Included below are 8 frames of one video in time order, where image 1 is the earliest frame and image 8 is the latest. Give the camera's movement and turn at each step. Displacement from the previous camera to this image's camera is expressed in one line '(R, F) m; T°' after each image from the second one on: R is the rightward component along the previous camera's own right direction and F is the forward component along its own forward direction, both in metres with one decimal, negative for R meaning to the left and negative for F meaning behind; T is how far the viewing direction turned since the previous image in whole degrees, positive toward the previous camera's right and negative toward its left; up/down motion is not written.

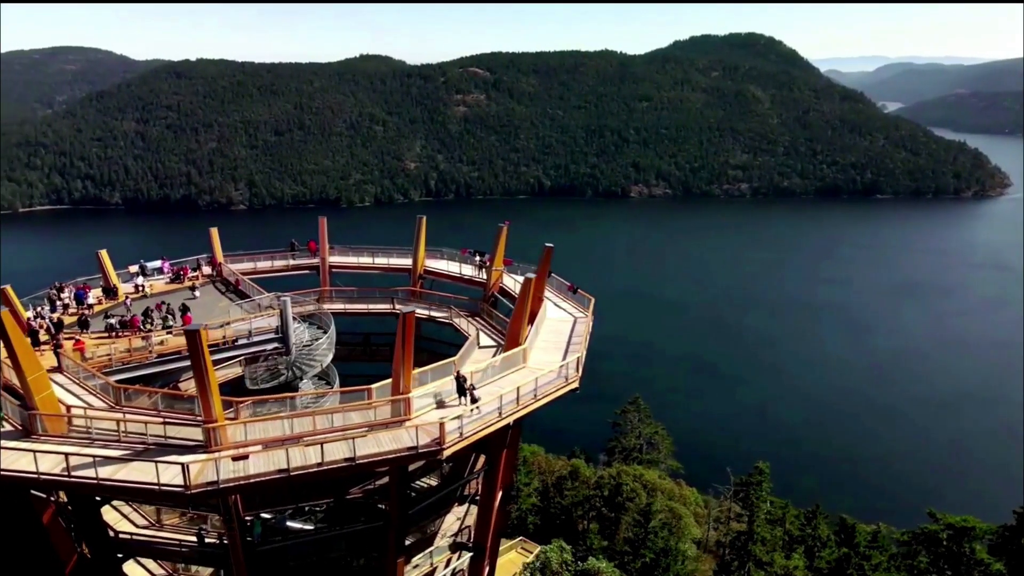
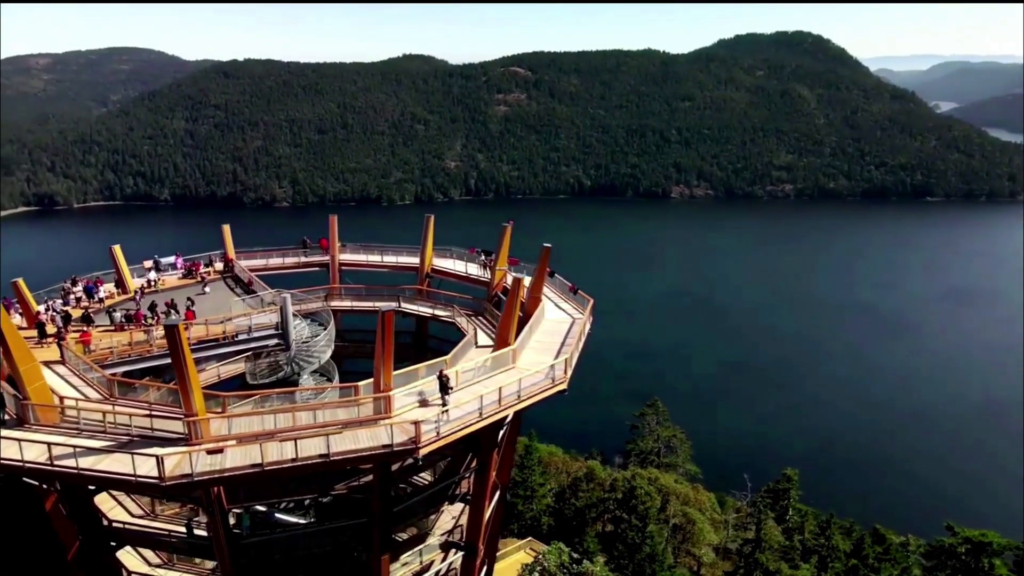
(+1.8, +0.2) m; -3°
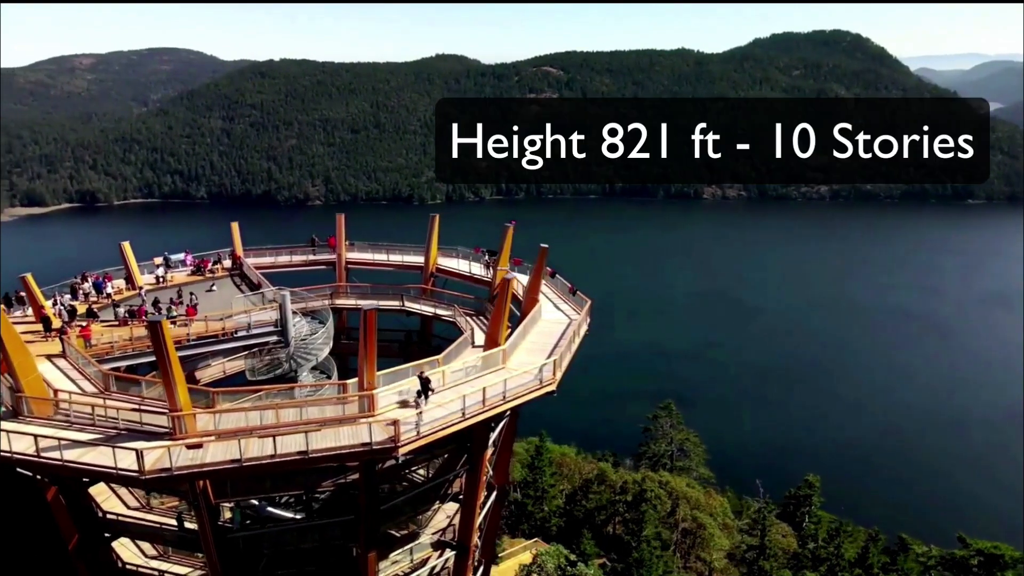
(+1.5, +0.1) m; -2°
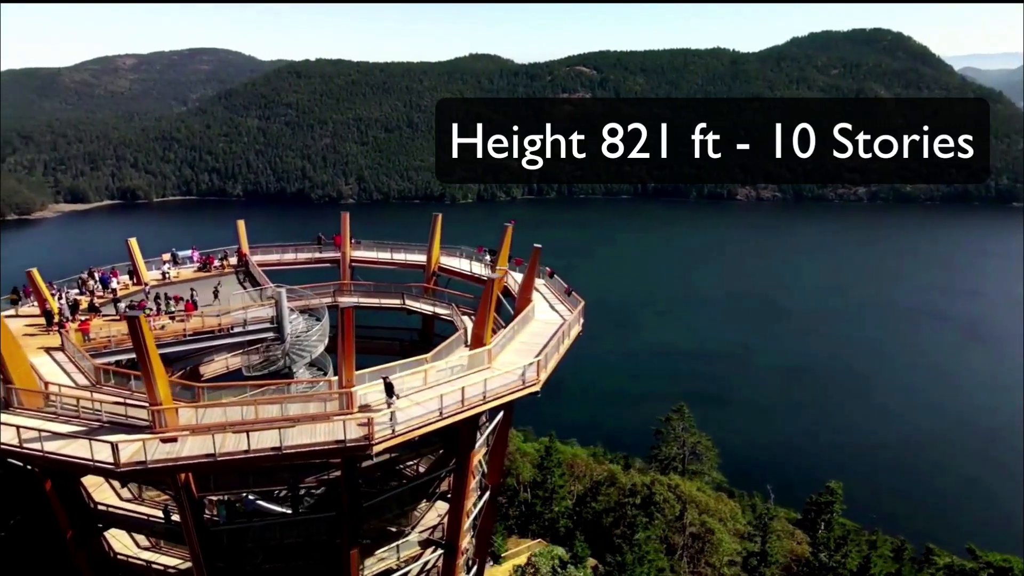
(+1.7, +0.1) m; -2°
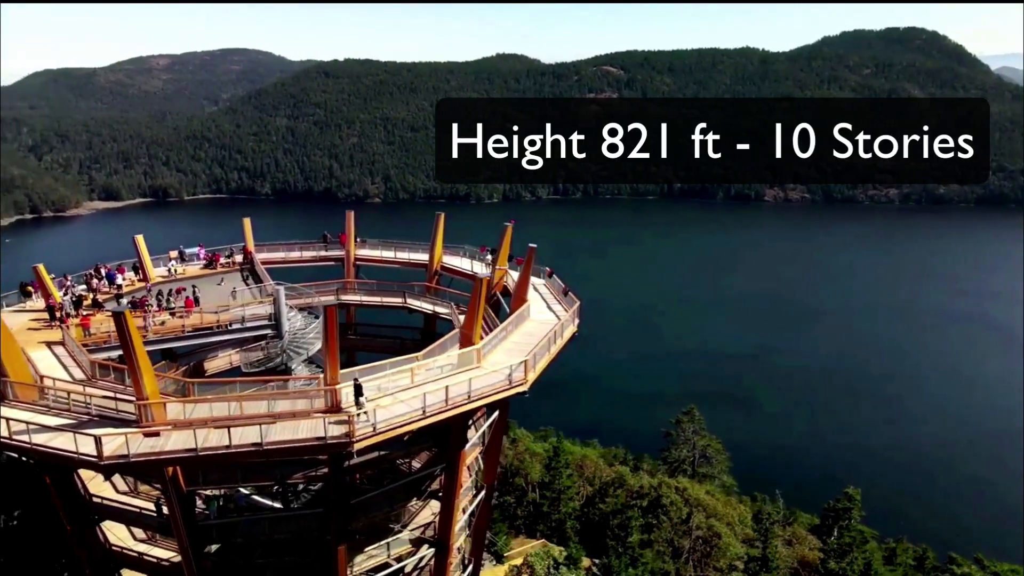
(+1.3, +0.1) m; -2°
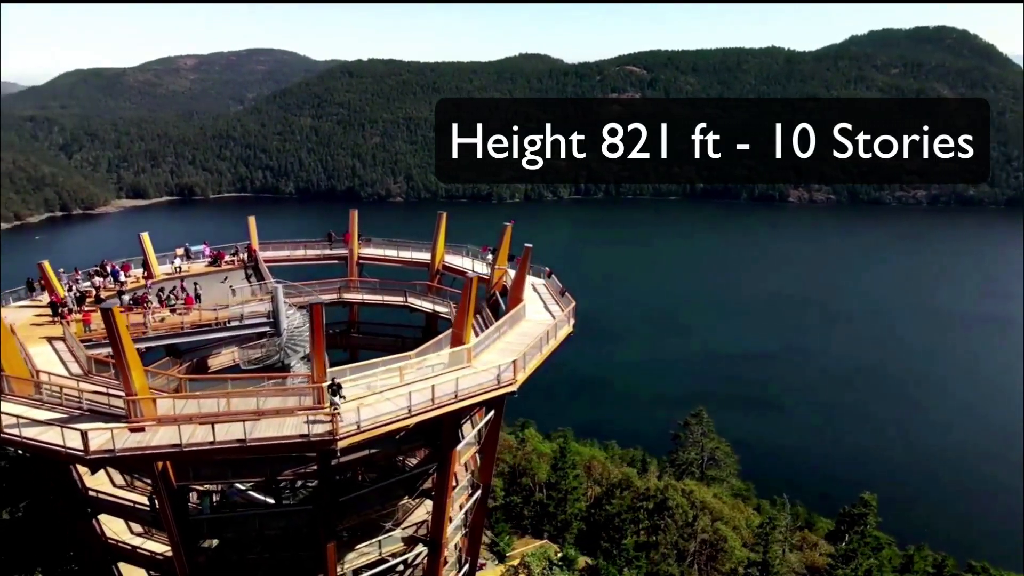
(+1.1, +0.1) m; -1°
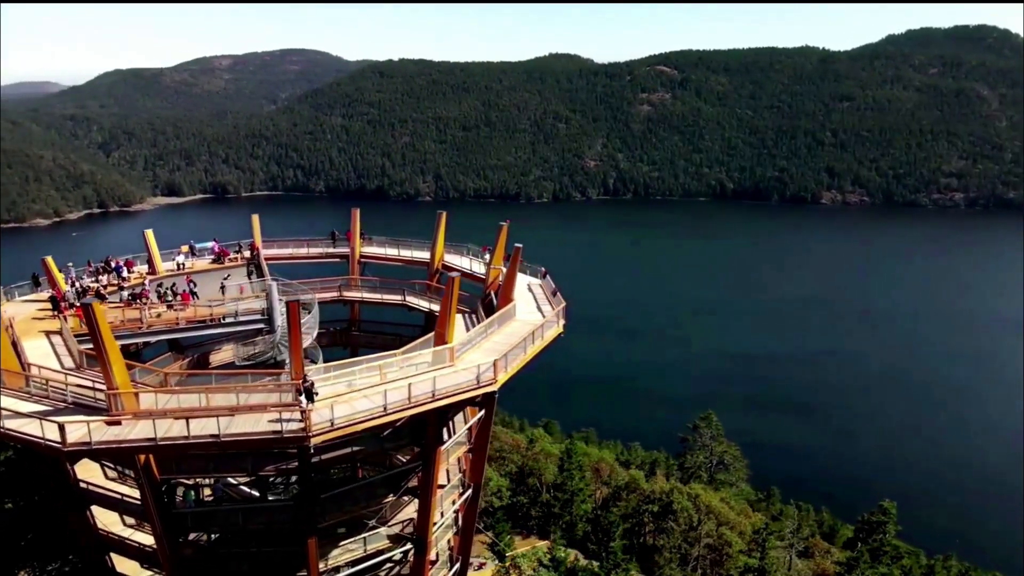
(+1.7, +0.1) m; -2°
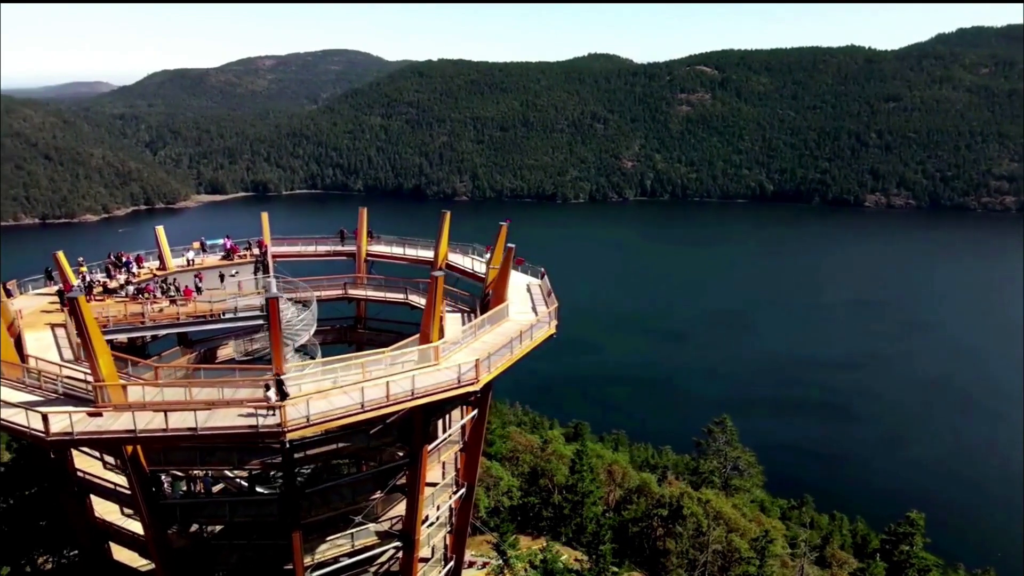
(+1.9, +0.1) m; -3°
